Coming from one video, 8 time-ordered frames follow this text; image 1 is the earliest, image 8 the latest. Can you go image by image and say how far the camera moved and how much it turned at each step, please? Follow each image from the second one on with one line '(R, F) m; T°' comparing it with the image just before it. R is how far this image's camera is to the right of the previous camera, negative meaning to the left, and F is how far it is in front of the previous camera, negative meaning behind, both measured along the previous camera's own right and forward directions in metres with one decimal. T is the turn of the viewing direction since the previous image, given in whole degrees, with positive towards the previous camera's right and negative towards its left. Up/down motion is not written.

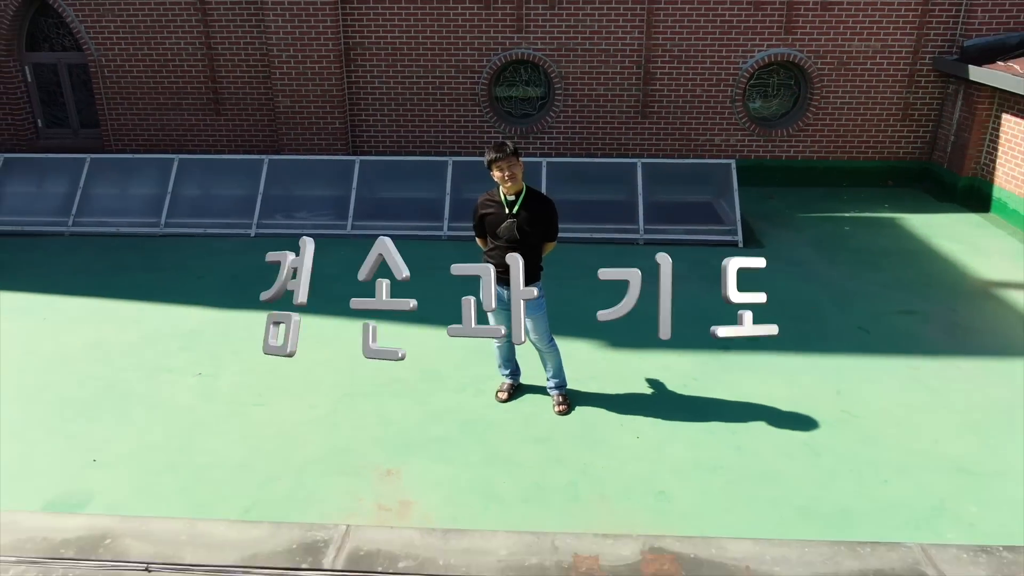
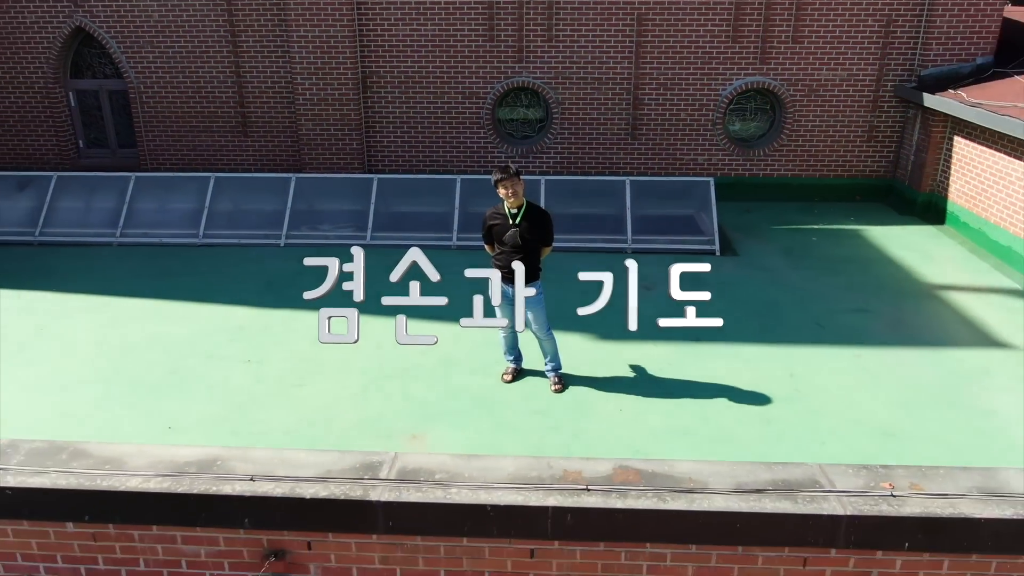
(0.0, -0.9) m; 0°
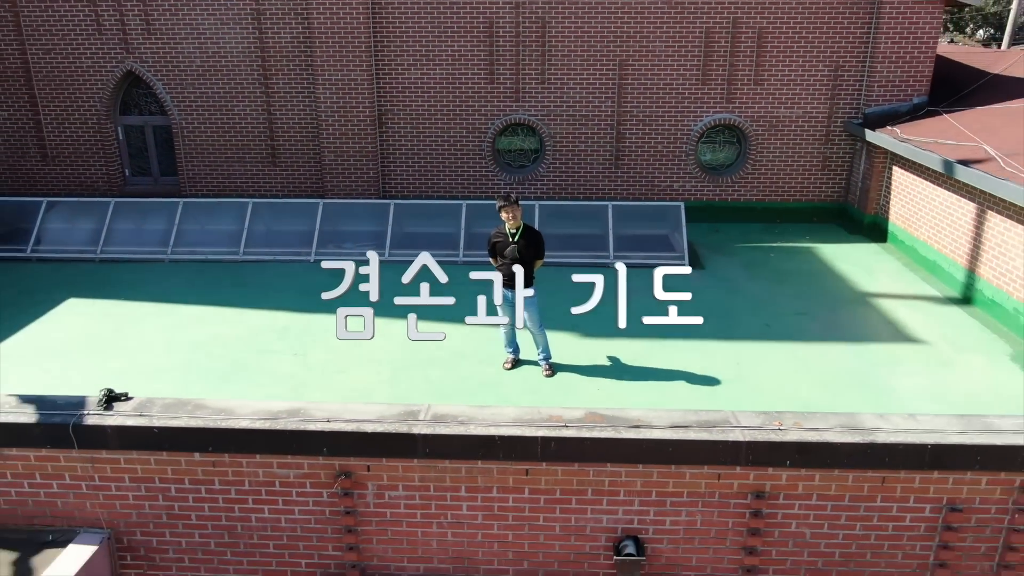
(0.0, -1.4) m; 0°
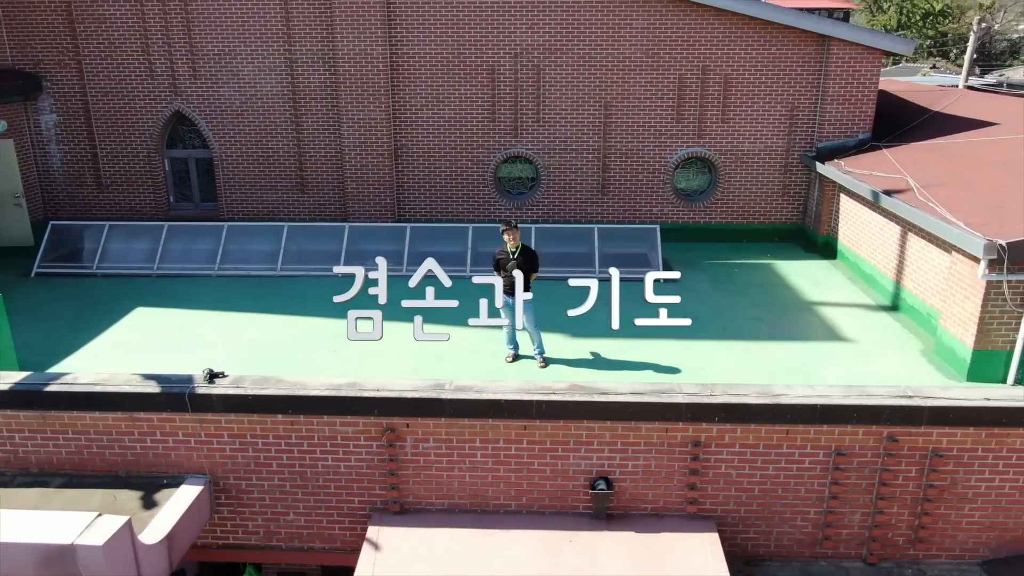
(0.0, -1.7) m; 0°
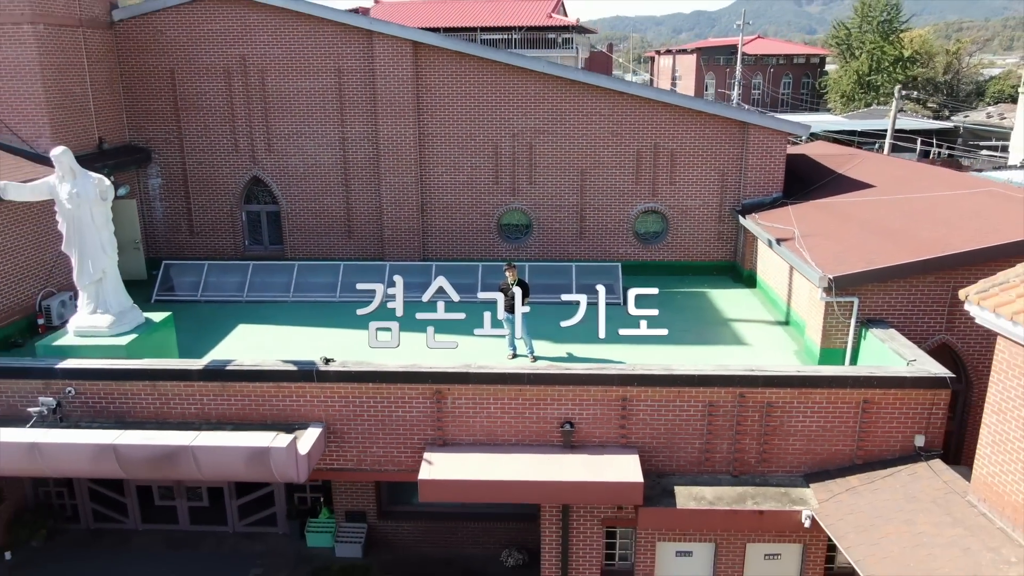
(0.0, -4.1) m; 0°
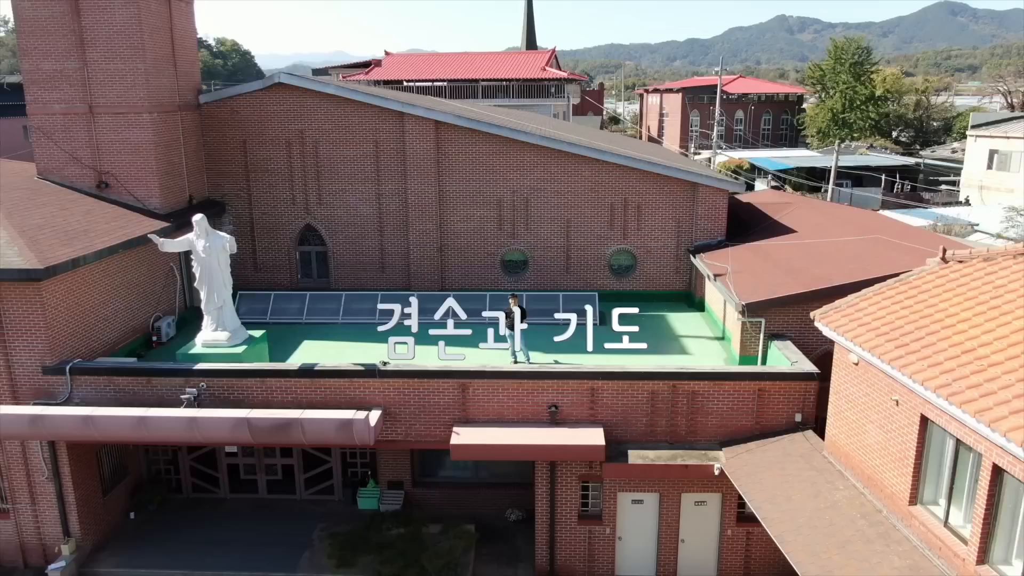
(-0.1, -4.6) m; 0°
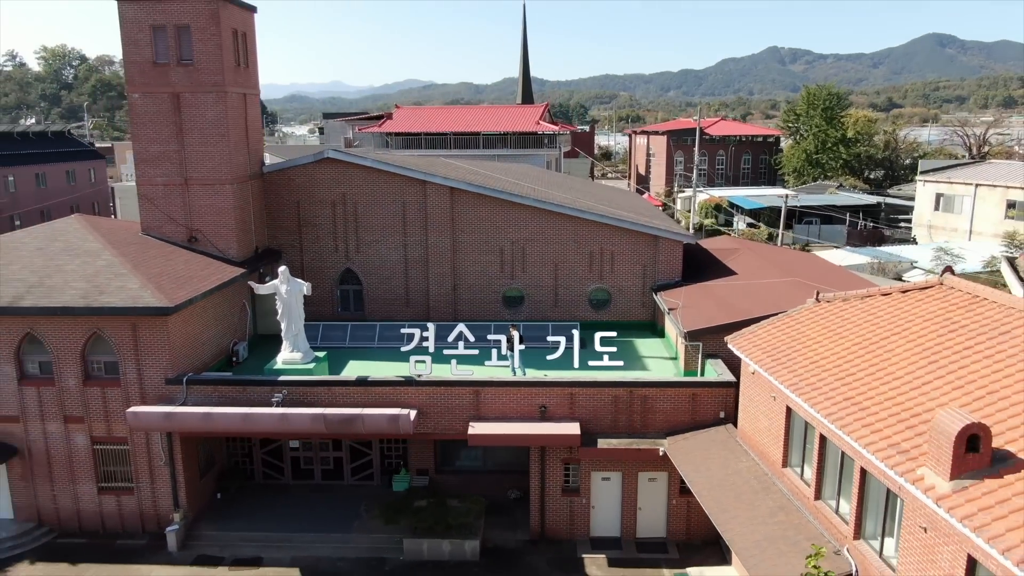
(-0.1, -5.6) m; 0°
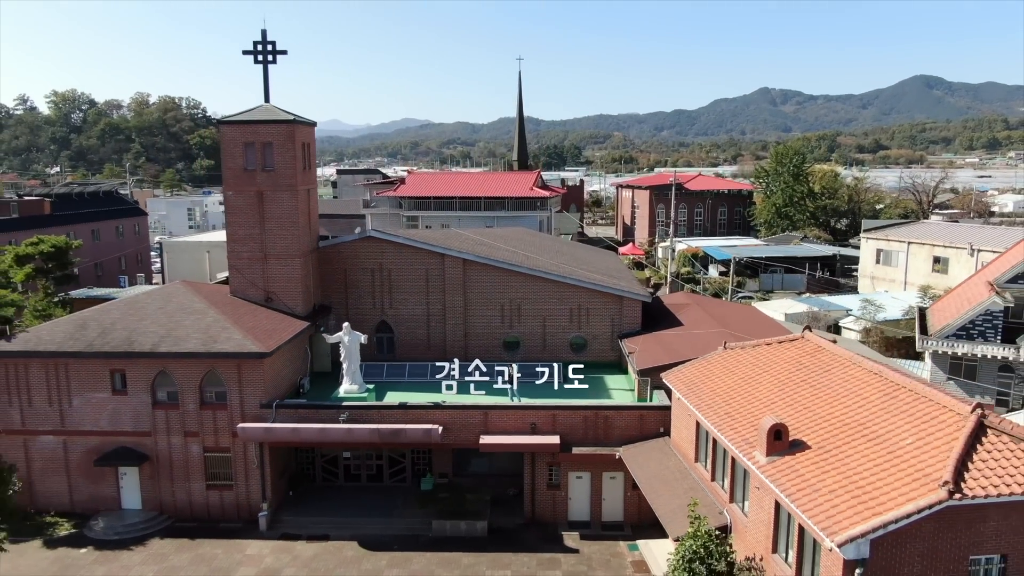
(-0.1, -8.2) m; 0°
